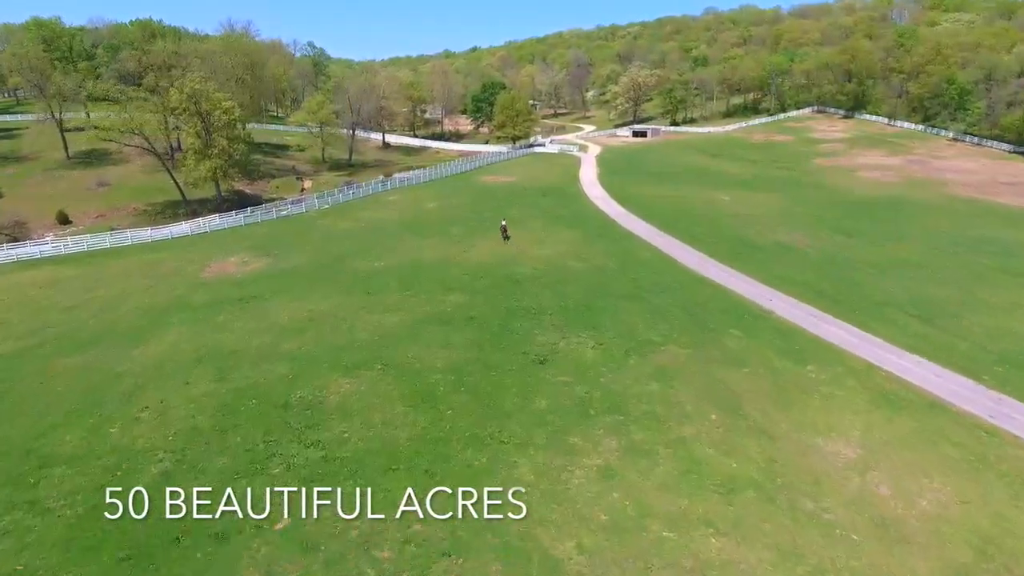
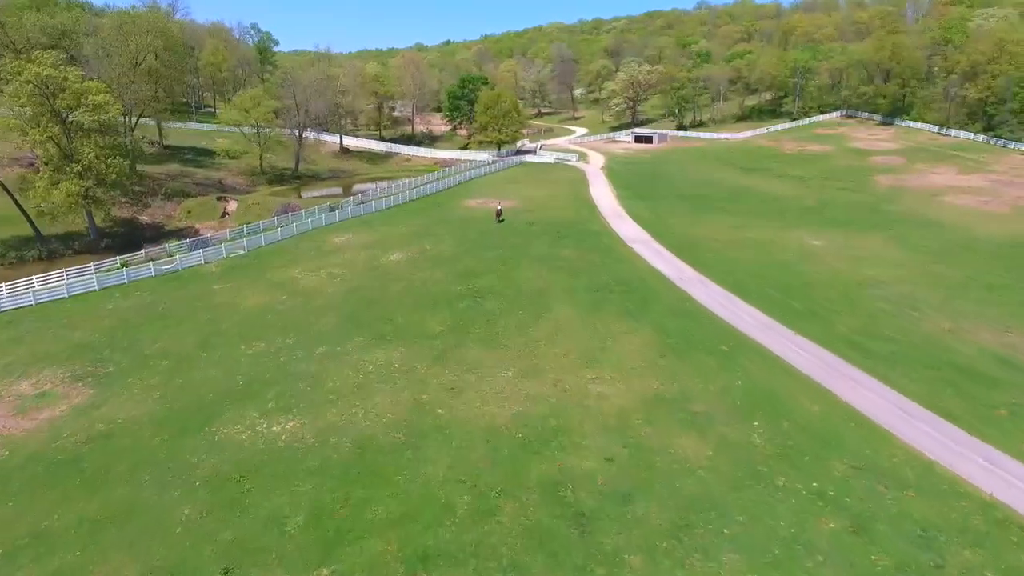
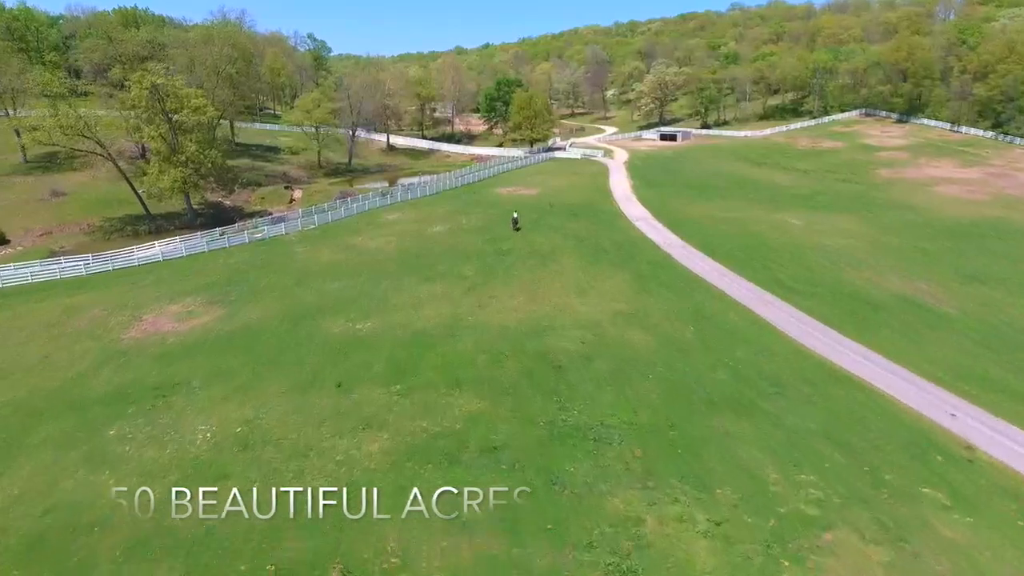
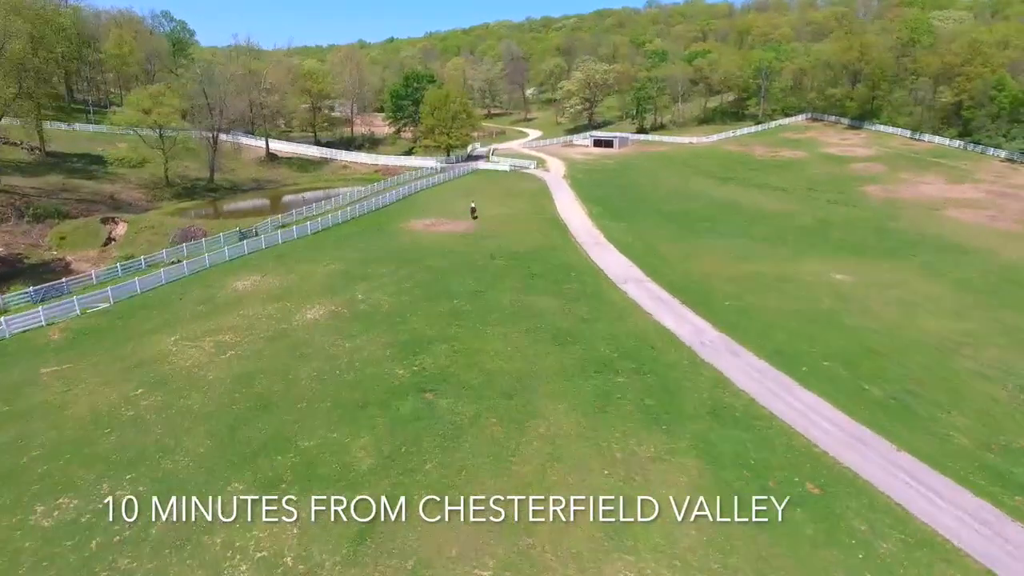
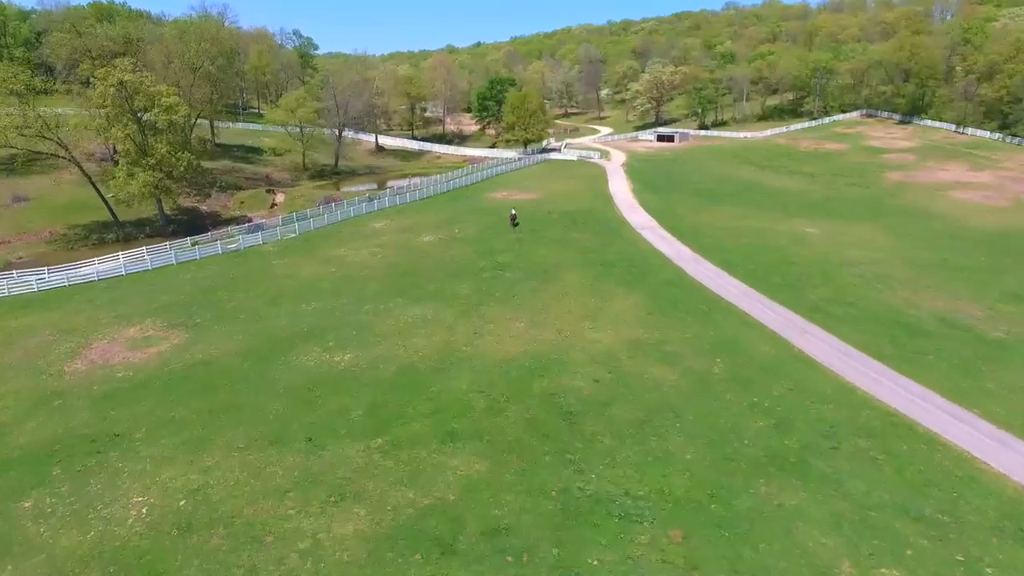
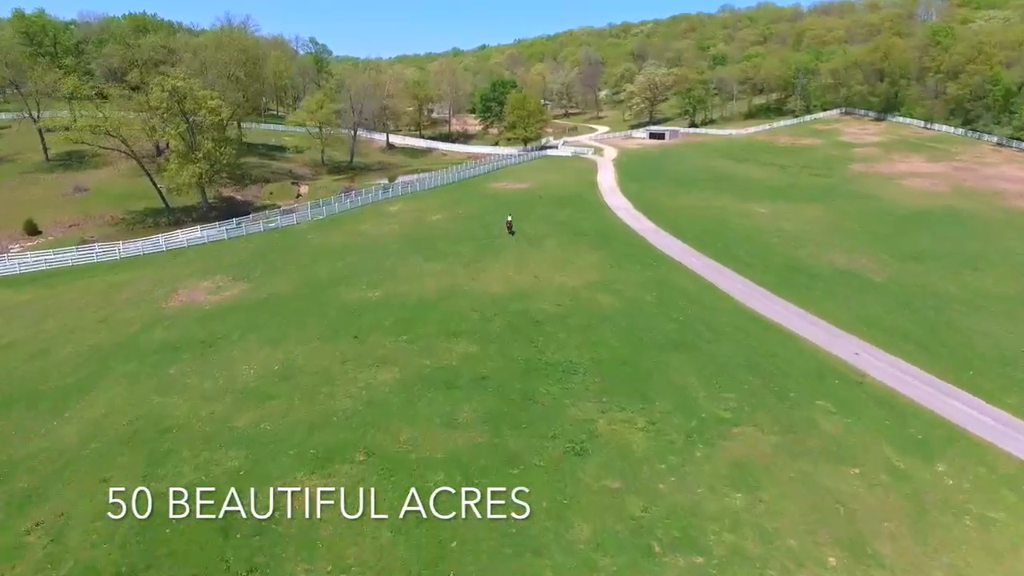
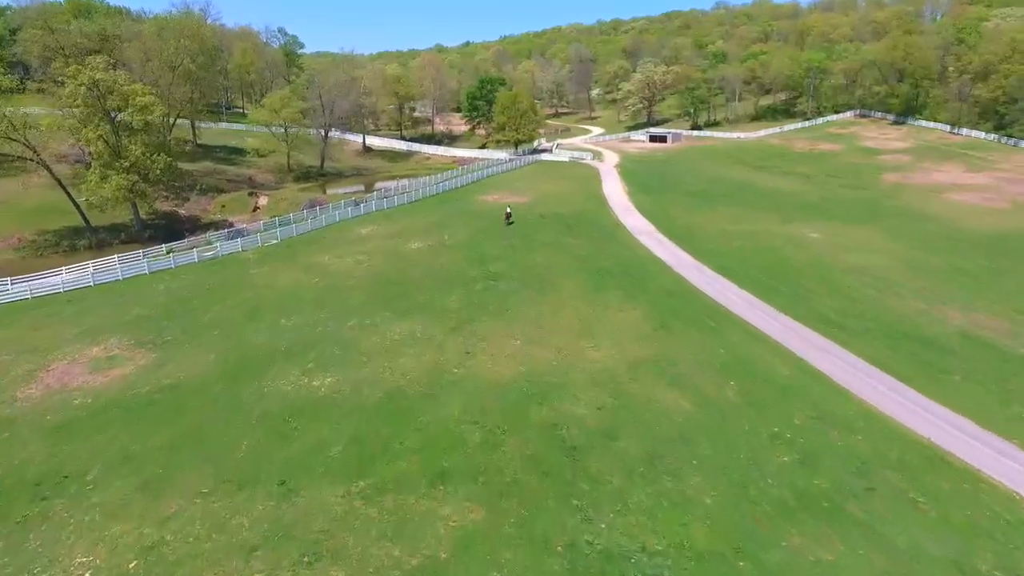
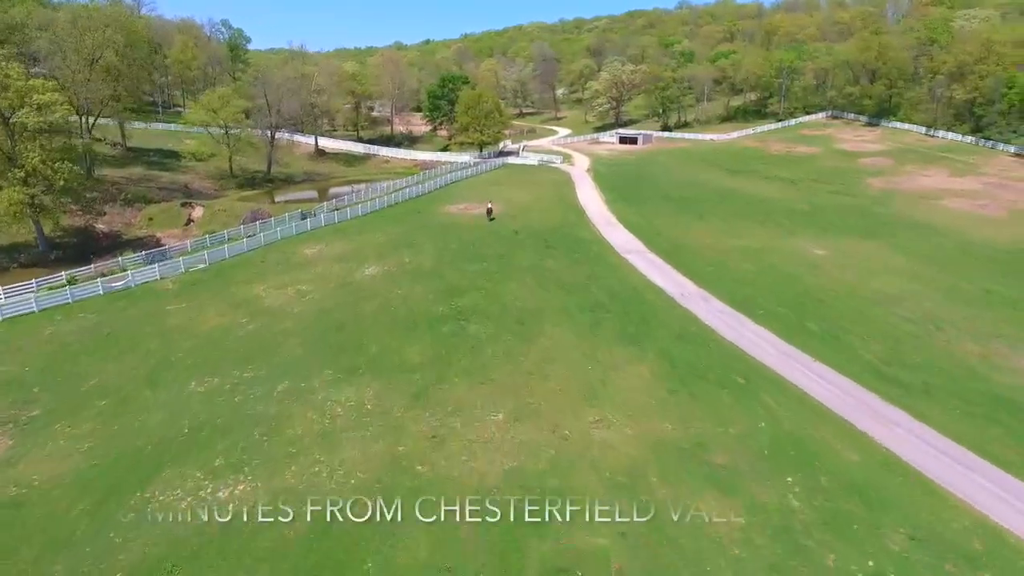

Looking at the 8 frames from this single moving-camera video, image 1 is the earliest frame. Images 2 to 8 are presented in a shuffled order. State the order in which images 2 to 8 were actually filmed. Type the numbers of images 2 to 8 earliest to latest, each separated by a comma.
6, 3, 5, 7, 2, 8, 4
